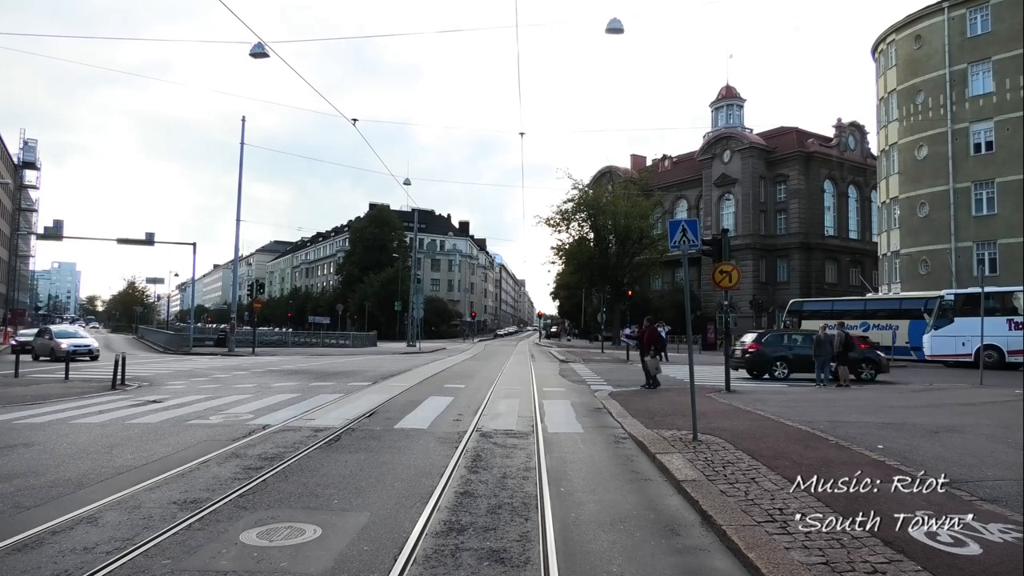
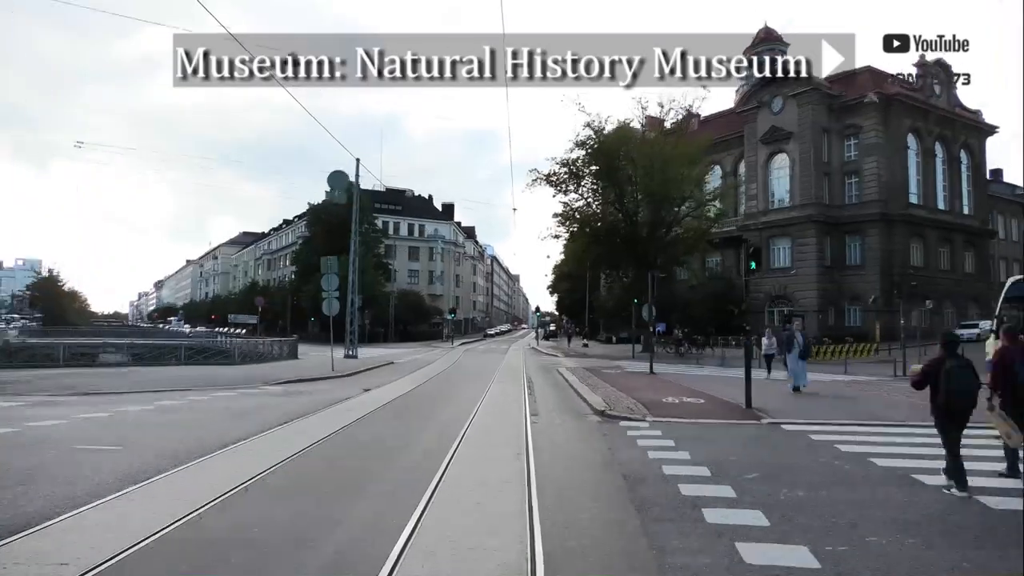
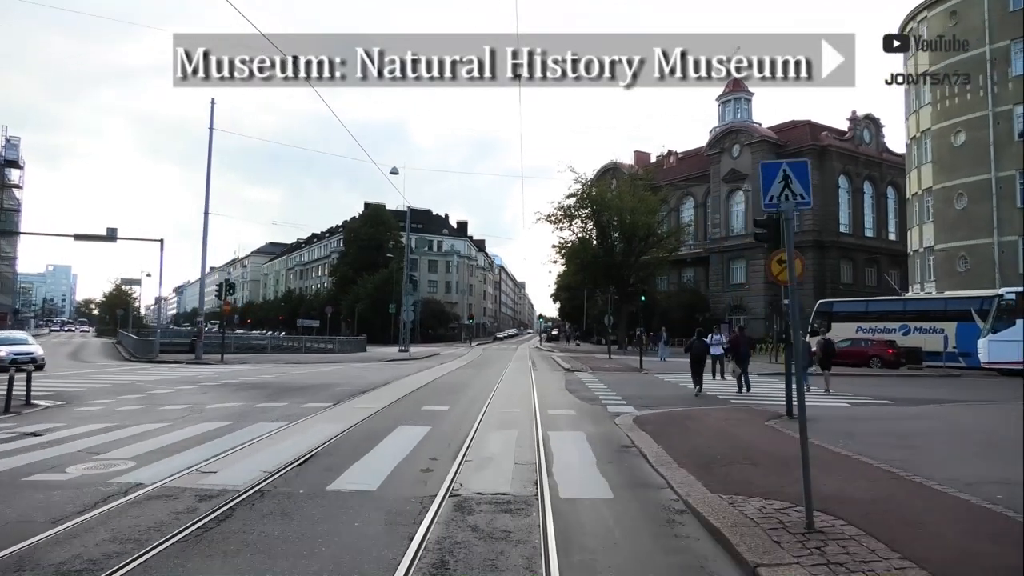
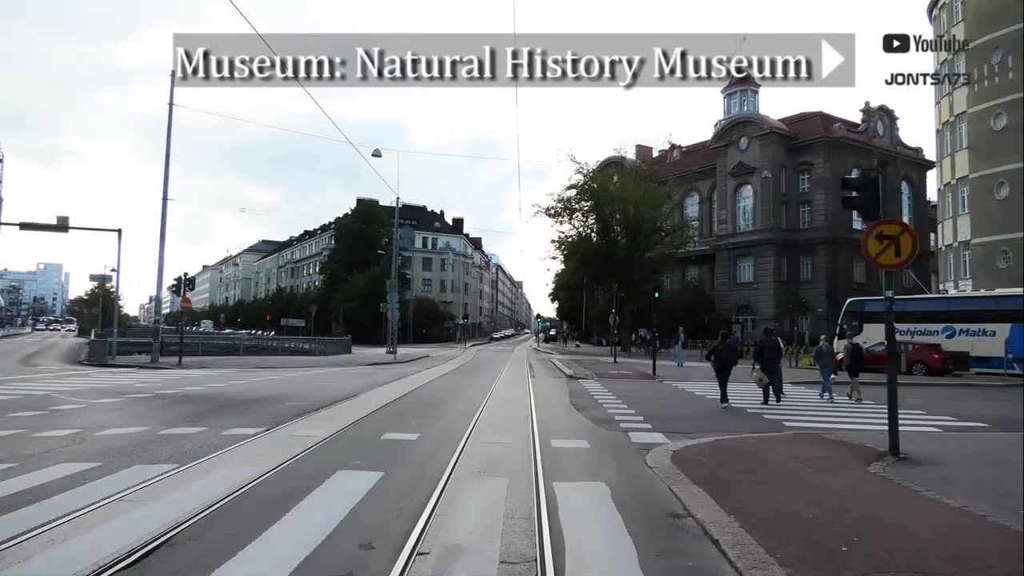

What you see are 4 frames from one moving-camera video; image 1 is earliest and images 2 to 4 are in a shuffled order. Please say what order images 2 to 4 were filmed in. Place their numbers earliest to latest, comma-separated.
3, 4, 2
